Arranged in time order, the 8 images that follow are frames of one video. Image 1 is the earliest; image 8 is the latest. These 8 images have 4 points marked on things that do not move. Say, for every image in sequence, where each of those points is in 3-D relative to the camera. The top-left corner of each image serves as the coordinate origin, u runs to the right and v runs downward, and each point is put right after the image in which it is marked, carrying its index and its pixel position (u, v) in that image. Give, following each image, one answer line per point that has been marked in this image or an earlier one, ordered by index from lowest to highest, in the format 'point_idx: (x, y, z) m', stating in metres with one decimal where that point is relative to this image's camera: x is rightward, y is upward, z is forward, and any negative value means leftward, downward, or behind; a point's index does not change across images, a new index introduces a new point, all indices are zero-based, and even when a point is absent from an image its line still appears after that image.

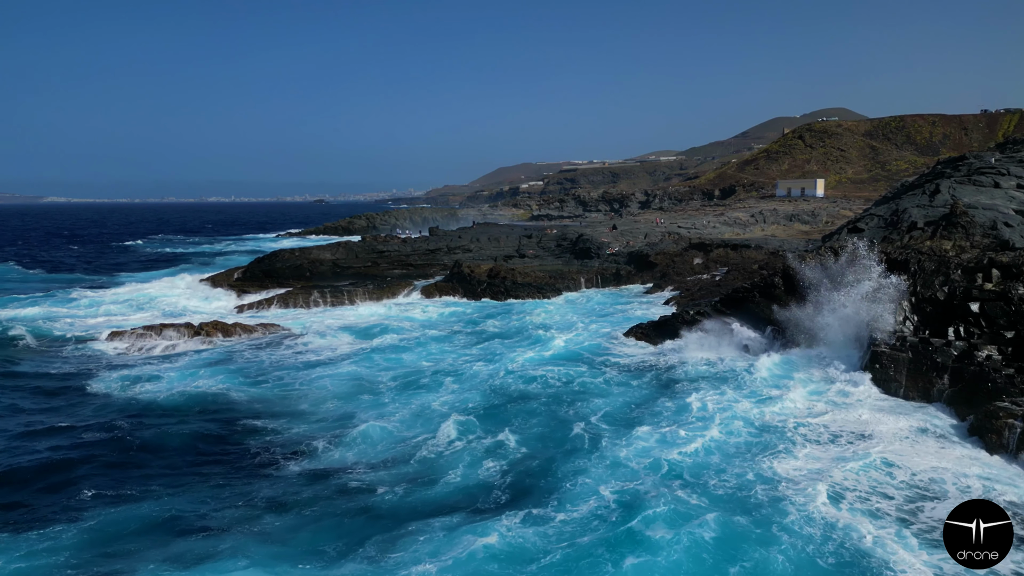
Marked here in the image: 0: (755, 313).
0: (+5.8, -0.6, +16.9) m
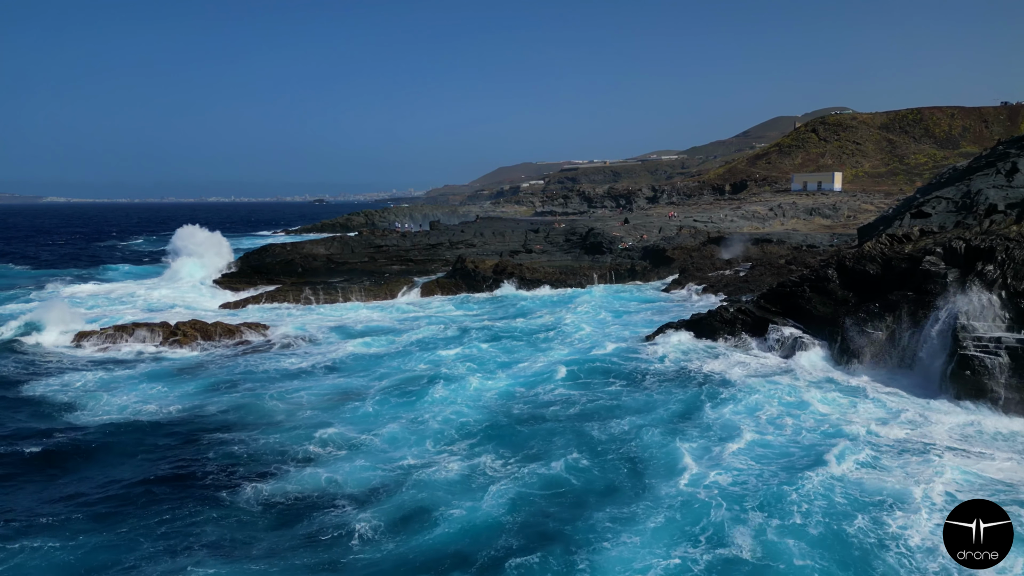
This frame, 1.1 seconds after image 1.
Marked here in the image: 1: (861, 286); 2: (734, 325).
0: (+6.1, -0.5, +14.7) m
1: (+7.1, 0.0, +14.2) m
2: (+4.7, -0.8, +15.0) m
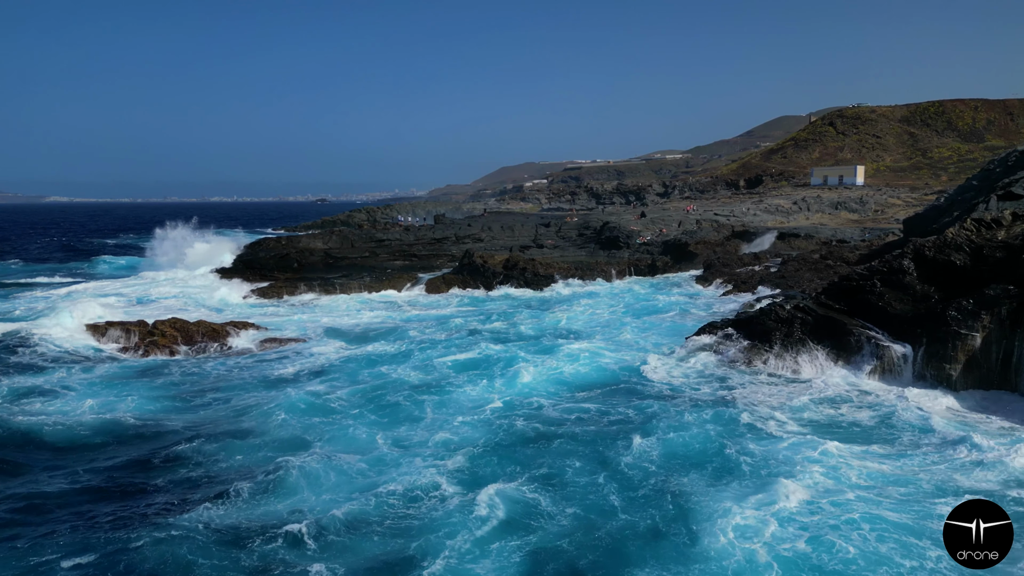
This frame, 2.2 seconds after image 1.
0: (+6.5, -0.4, +12.6) m
1: (+7.5, +0.2, +12.1) m
2: (+5.1, -0.7, +12.9) m
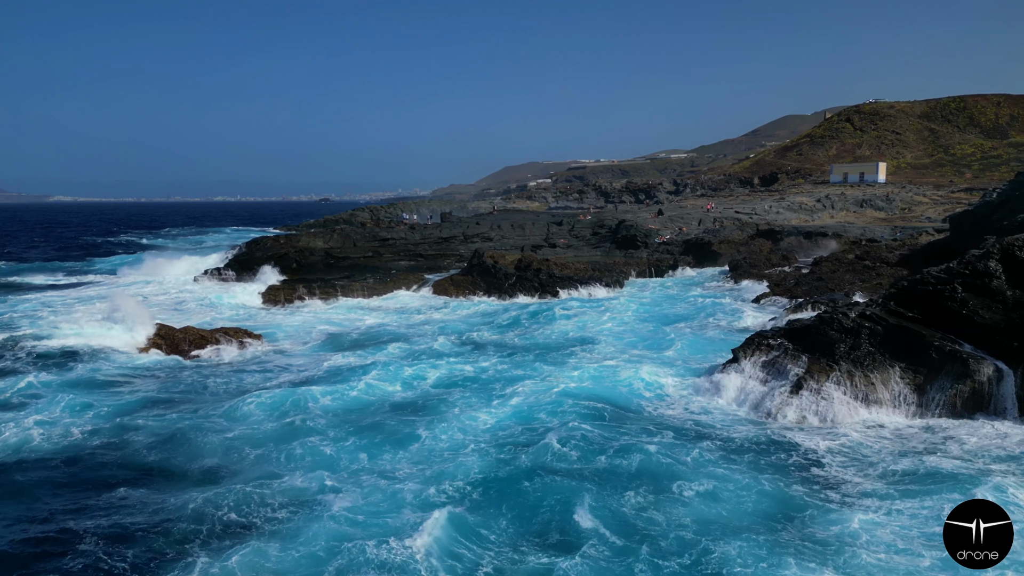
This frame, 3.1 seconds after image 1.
0: (+6.9, -0.4, +10.9) m
1: (+7.8, +0.1, +10.4) m
2: (+5.5, -0.8, +11.2) m
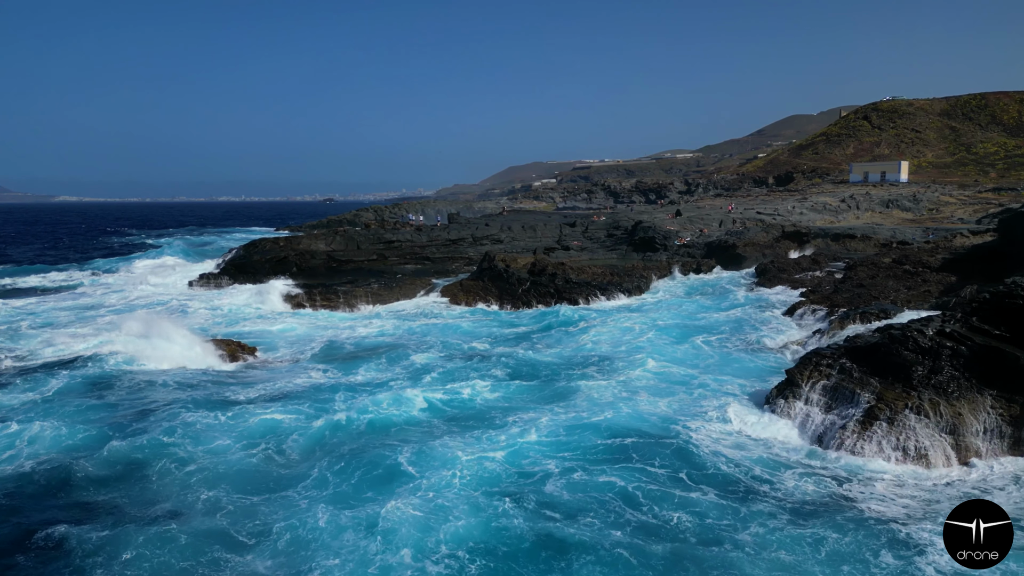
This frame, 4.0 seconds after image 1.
0: (+7.3, -0.6, +9.4) m
1: (+8.2, -0.1, +8.8) m
2: (+5.9, -1.0, +9.7) m
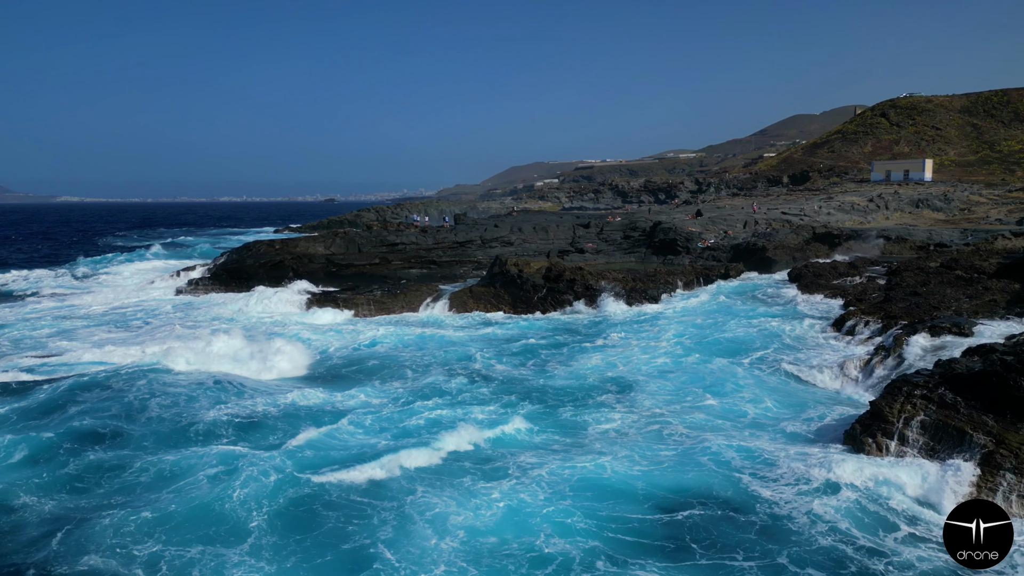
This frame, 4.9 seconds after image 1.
0: (+7.7, -0.8, +7.6) m
1: (+8.6, -0.3, +7.1) m
2: (+6.3, -1.2, +7.9) m
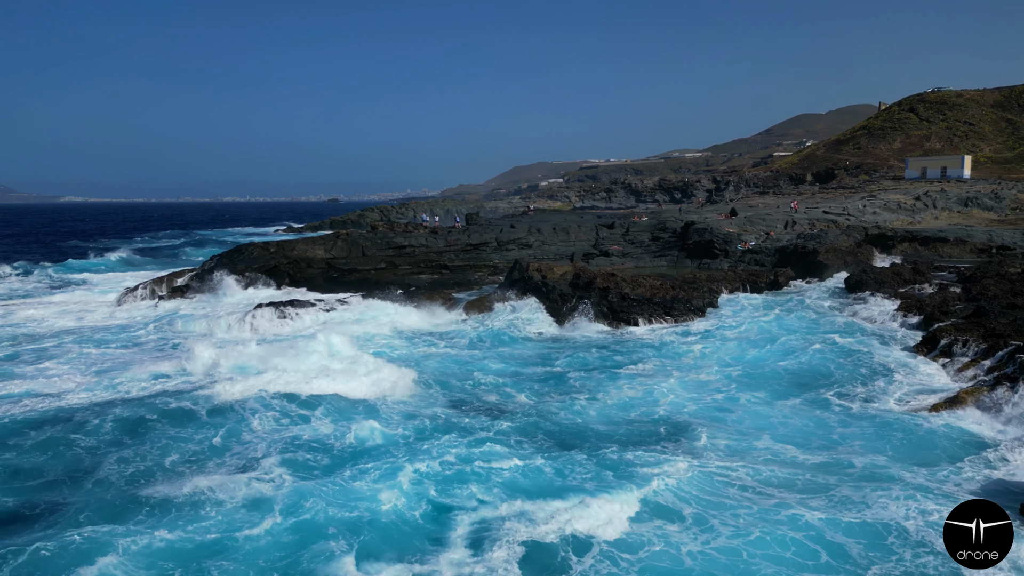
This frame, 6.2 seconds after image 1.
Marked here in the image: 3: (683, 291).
0: (+8.2, -1.1, +5.1) m
1: (+9.2, -0.6, +4.6) m
2: (+6.9, -1.4, +5.5) m
3: (+4.6, -0.1, +18.9) m
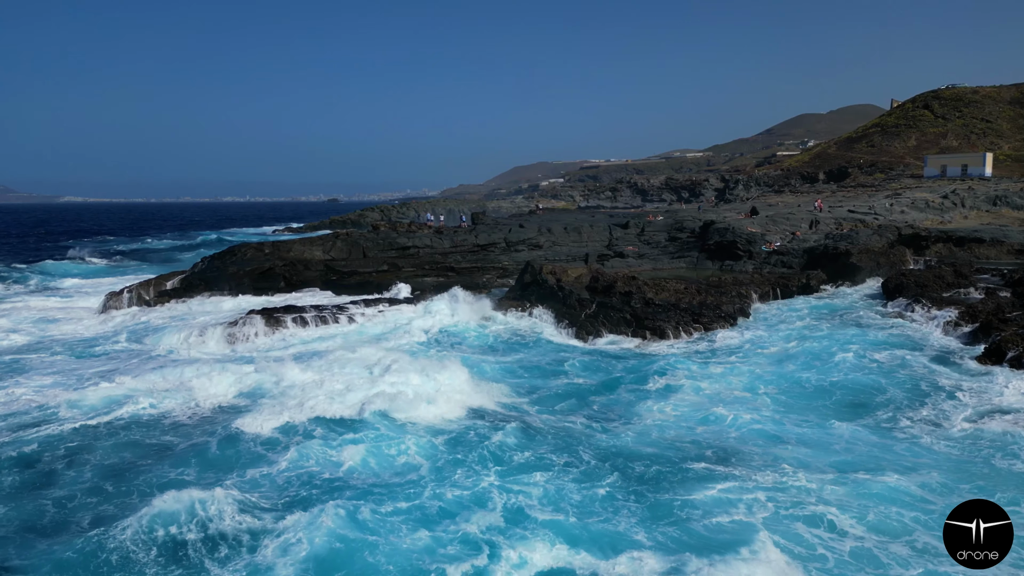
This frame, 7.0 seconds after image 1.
0: (+8.6, -1.2, +3.8) m
1: (+9.5, -0.7, +3.2) m
2: (+7.2, -1.5, +4.1) m
3: (+4.9, -0.2, +17.5) m
